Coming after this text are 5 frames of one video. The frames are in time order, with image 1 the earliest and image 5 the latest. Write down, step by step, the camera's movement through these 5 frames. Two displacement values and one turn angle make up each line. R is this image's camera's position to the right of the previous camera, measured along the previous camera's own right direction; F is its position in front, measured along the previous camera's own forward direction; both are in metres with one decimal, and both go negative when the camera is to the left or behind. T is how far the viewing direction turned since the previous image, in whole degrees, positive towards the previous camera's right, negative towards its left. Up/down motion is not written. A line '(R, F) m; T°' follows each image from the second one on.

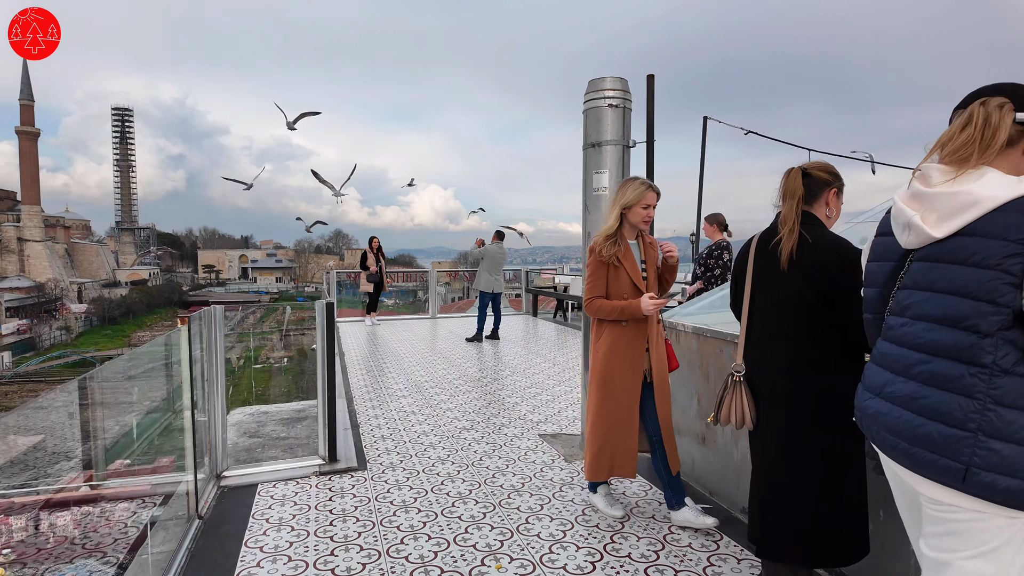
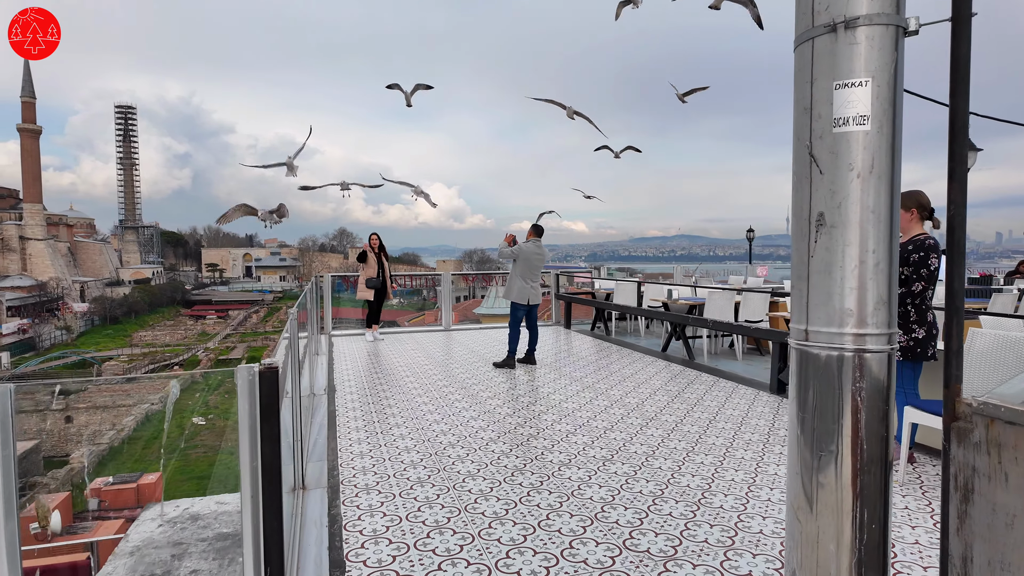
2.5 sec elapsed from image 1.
(-0.3, +1.3) m; 0°
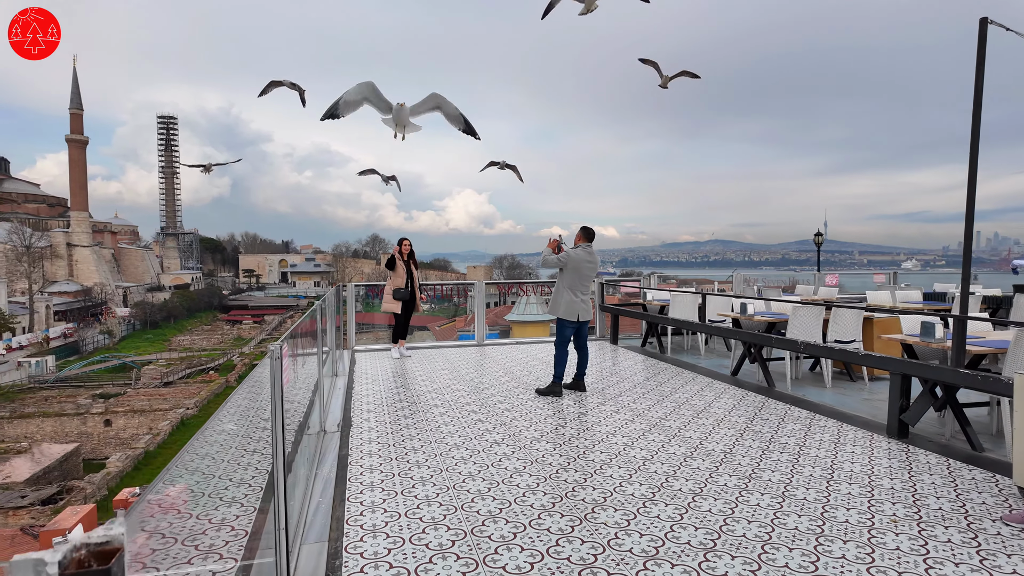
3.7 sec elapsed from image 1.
(-0.1, +0.7) m; -3°
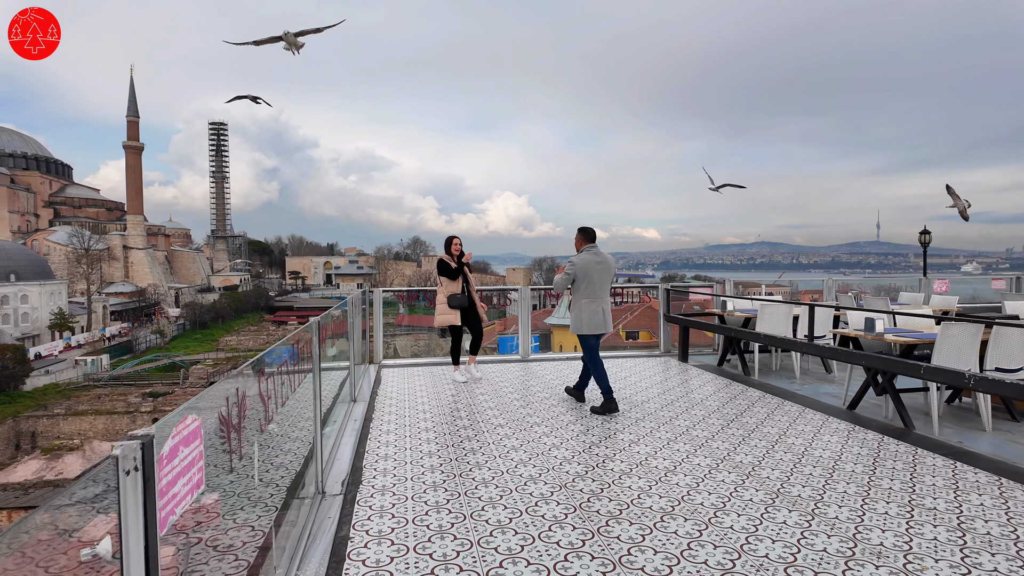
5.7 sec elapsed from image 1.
(-0.1, +0.8) m; -4°
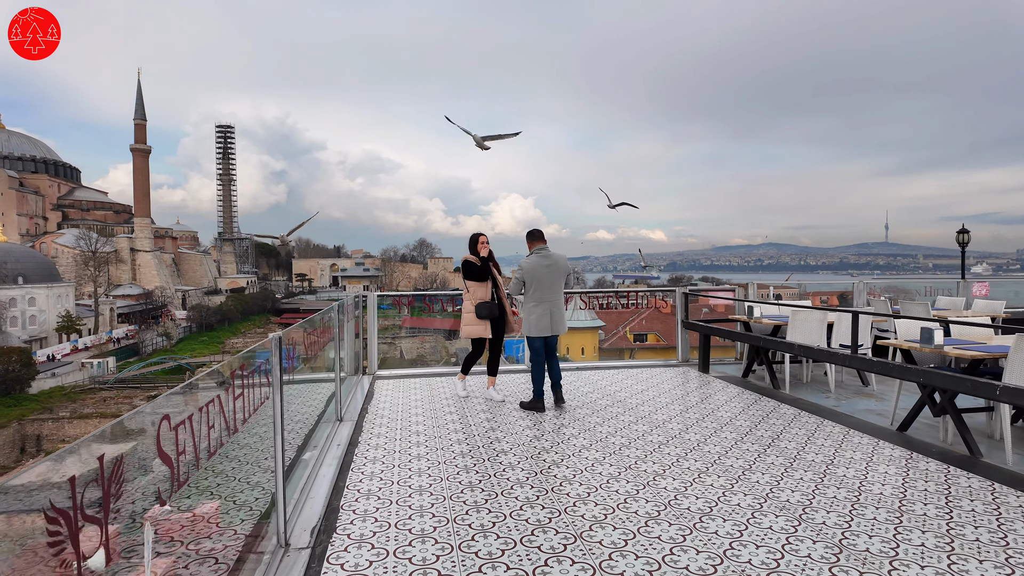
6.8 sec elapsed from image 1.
(0.0, +0.4) m; -1°
